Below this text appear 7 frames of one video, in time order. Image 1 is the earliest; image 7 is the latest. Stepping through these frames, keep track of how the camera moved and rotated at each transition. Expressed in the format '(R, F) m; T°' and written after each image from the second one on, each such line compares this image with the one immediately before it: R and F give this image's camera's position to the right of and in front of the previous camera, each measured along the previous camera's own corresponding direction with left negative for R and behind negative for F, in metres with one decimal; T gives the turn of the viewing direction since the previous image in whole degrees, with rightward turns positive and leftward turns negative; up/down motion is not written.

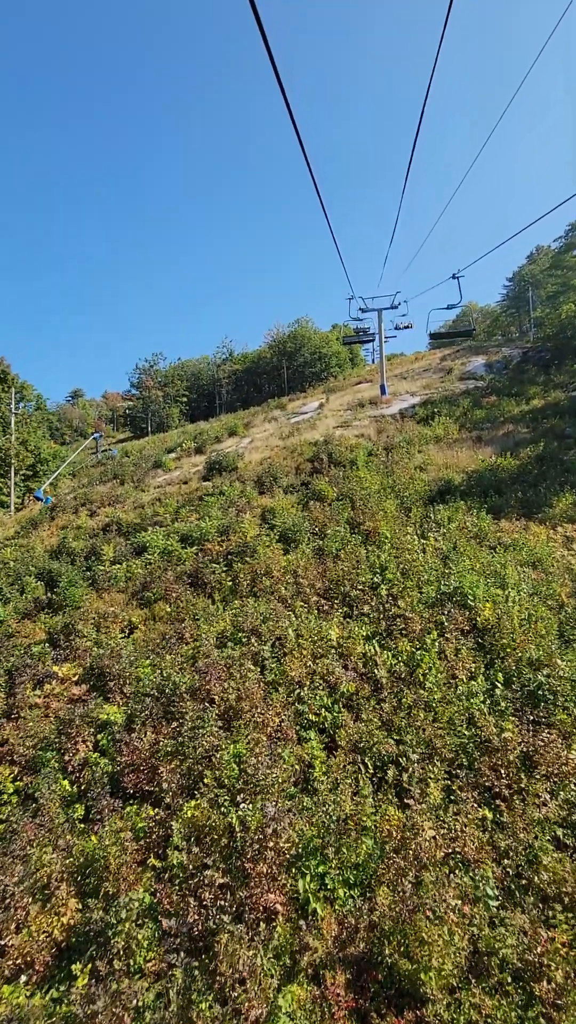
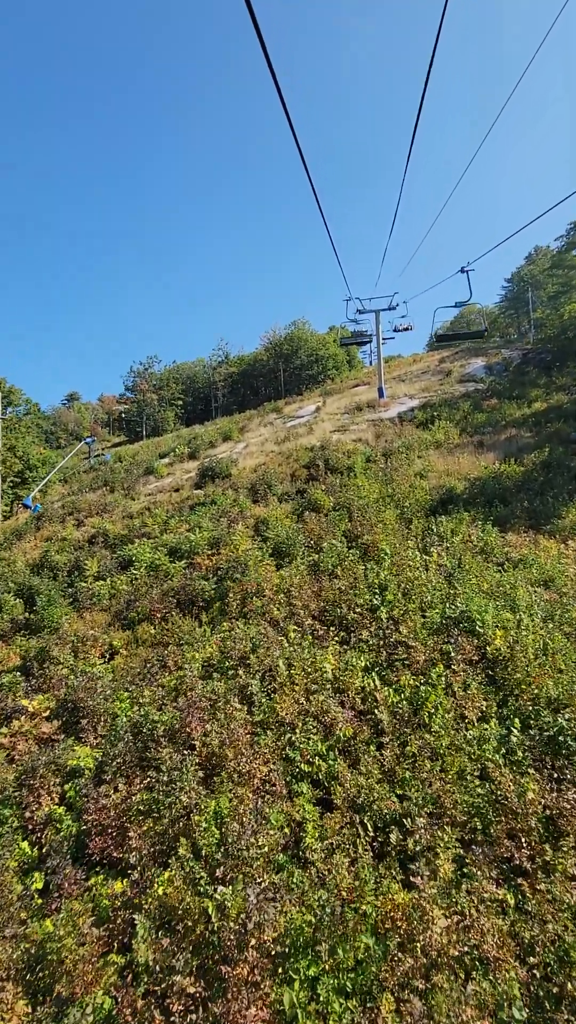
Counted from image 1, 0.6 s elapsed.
(+0.1, +0.6) m; 0°
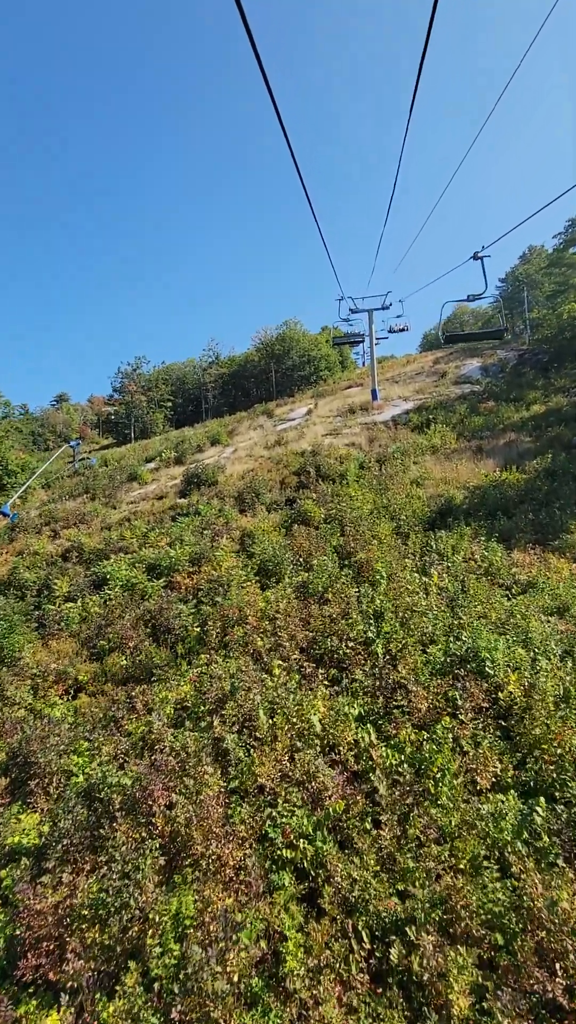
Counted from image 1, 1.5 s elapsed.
(+0.1, +0.7) m; +1°
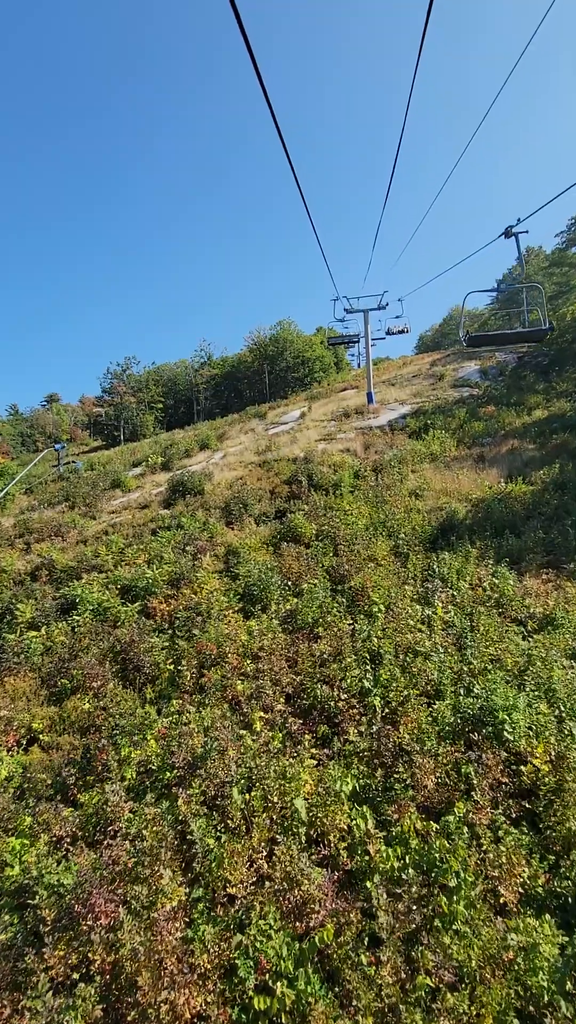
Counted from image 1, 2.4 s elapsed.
(+0.1, +0.8) m; +1°
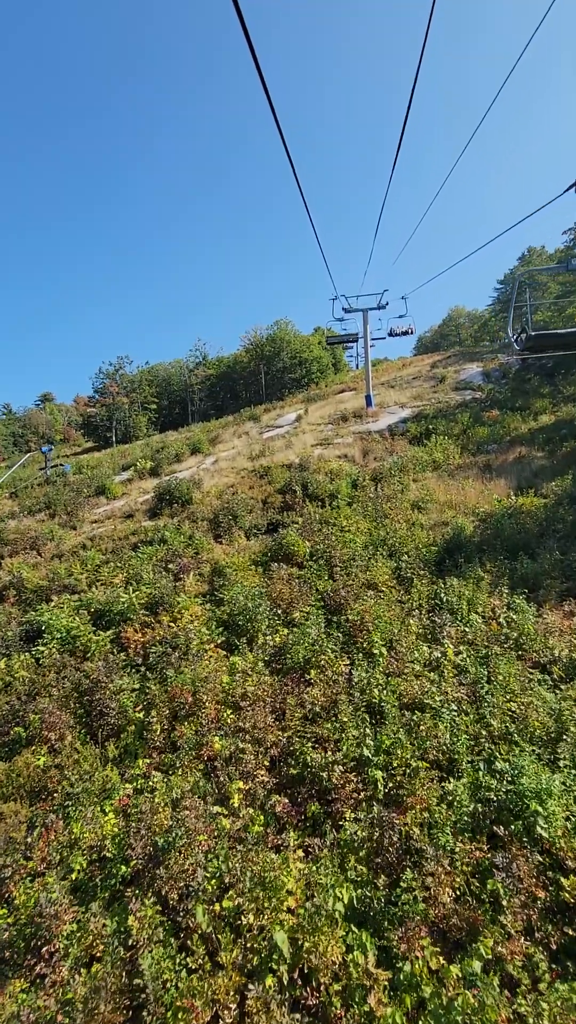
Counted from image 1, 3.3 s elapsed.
(+0.1, +0.8) m; 0°
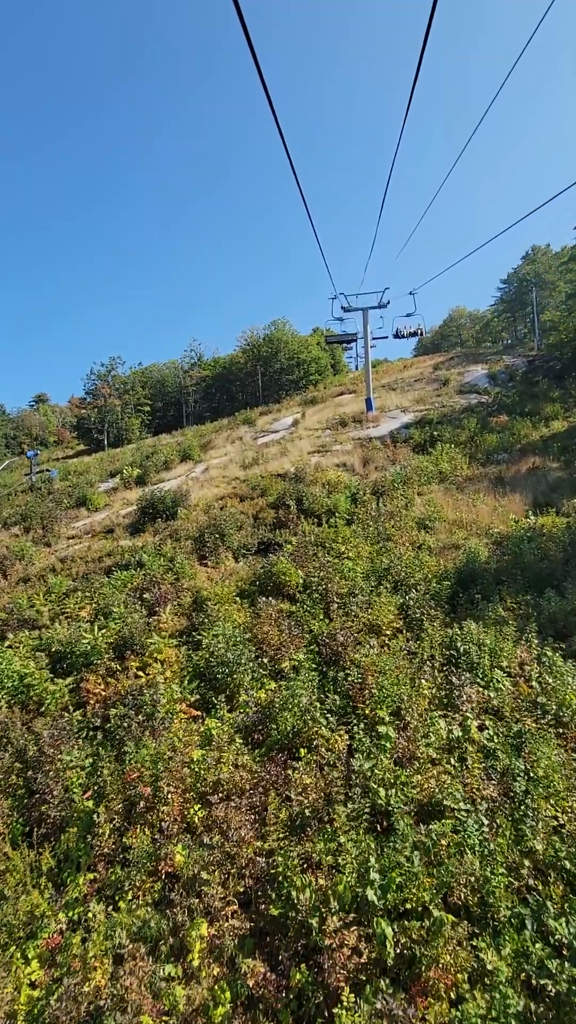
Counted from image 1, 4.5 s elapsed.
(+0.1, +1.1) m; 0°
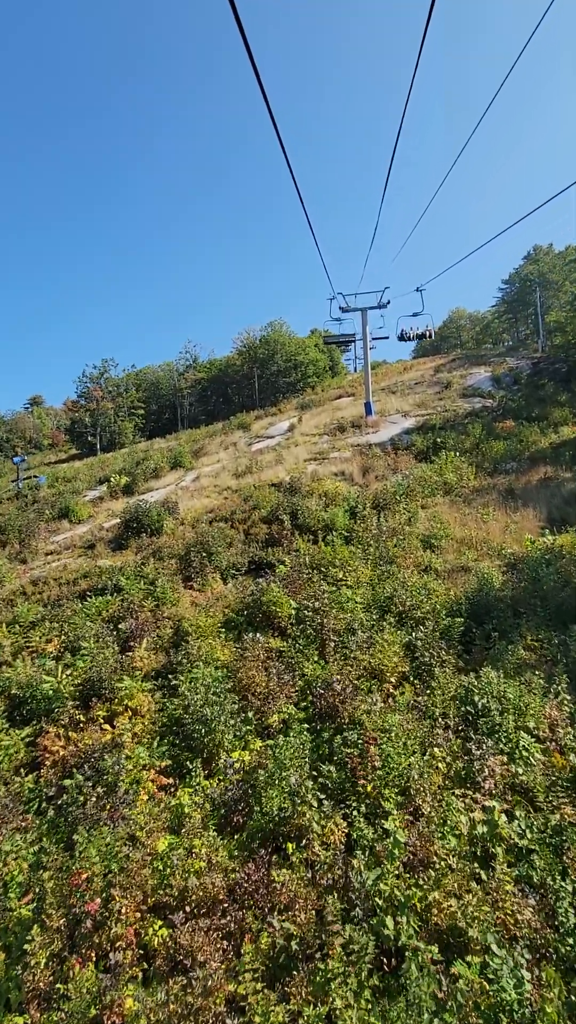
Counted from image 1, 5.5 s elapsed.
(+0.1, +0.8) m; 0°
